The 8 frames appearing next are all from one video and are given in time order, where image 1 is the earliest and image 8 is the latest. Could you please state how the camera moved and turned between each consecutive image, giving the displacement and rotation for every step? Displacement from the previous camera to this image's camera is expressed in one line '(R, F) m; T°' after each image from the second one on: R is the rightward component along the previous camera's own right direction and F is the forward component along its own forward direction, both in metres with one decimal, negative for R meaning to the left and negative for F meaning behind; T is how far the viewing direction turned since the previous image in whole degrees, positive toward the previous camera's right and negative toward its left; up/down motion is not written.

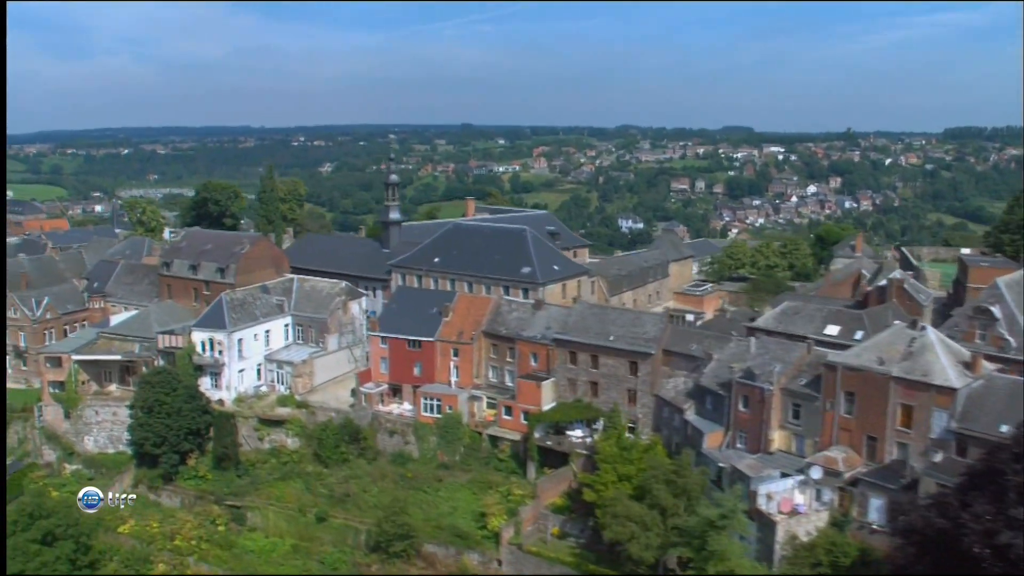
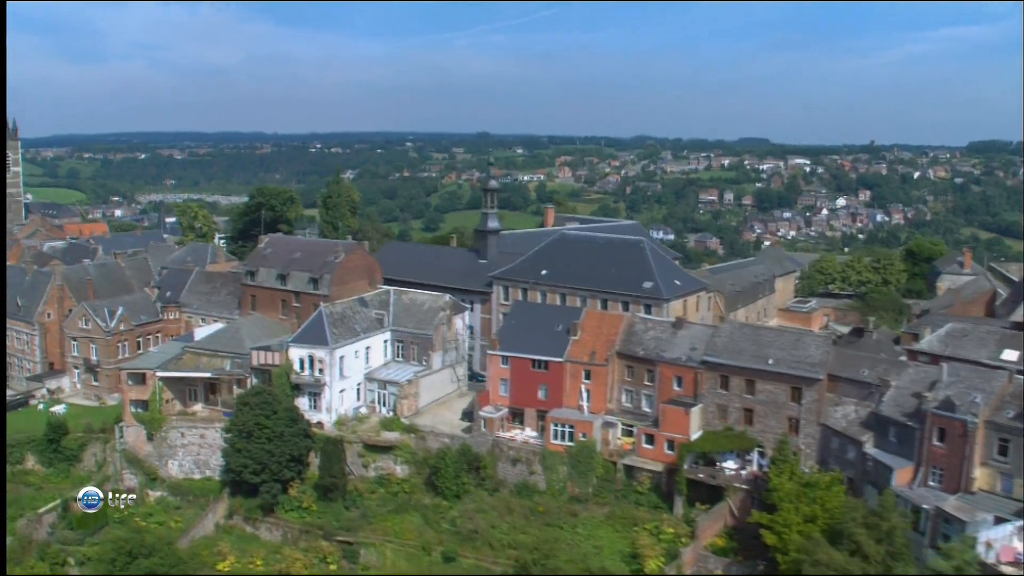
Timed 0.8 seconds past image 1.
(-5.8, +3.5) m; 0°
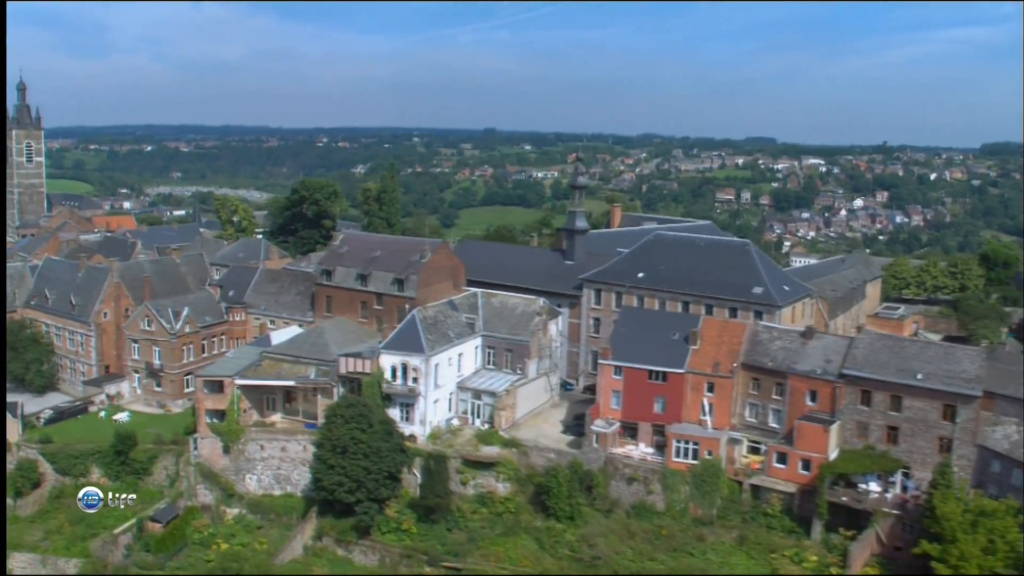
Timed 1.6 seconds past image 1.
(-4.8, +2.9) m; +1°
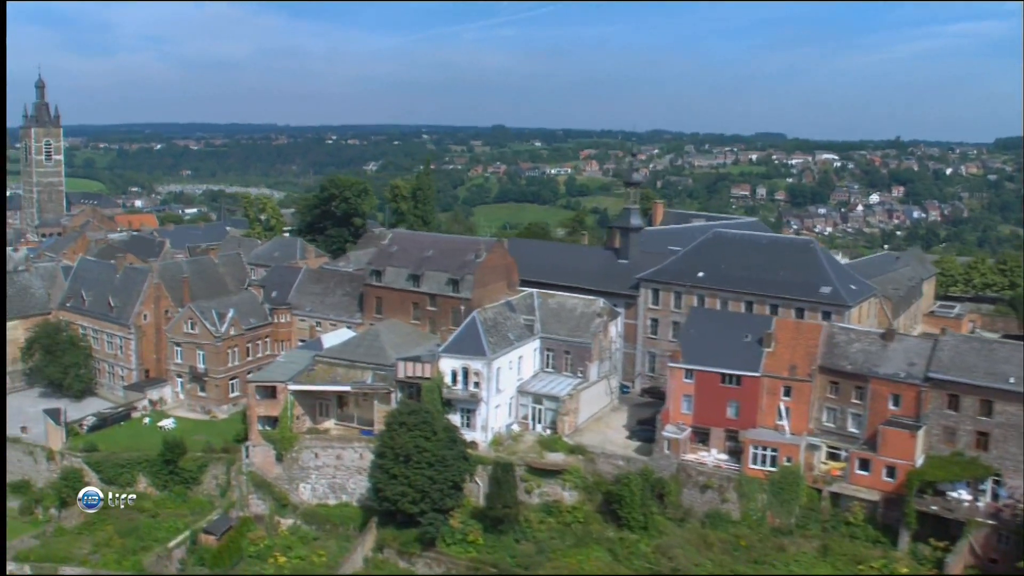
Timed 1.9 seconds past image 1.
(-2.4, +1.4) m; 0°
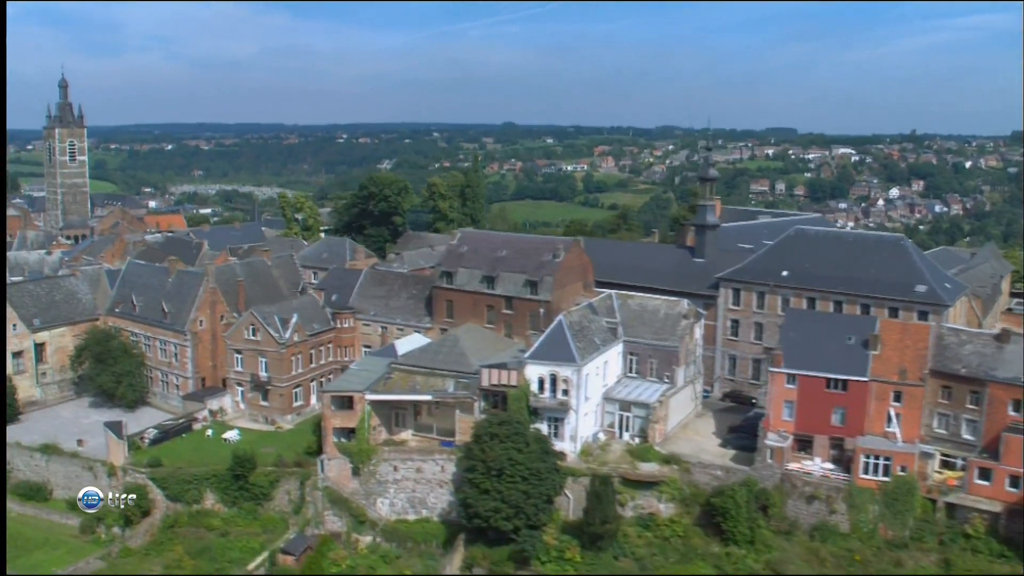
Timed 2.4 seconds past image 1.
(-3.2, +1.8) m; 0°
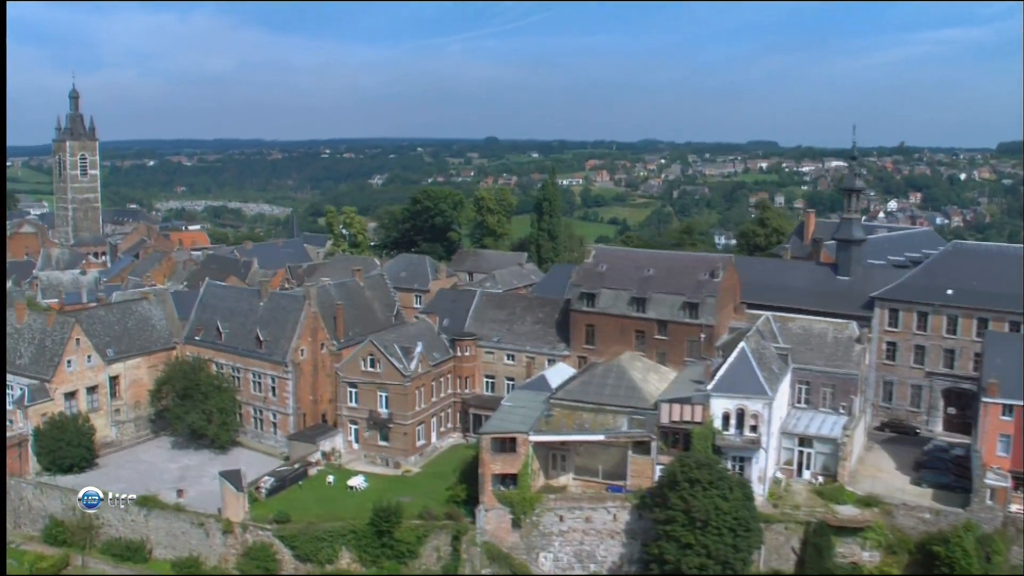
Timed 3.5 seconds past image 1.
(-7.0, +3.9) m; +3°
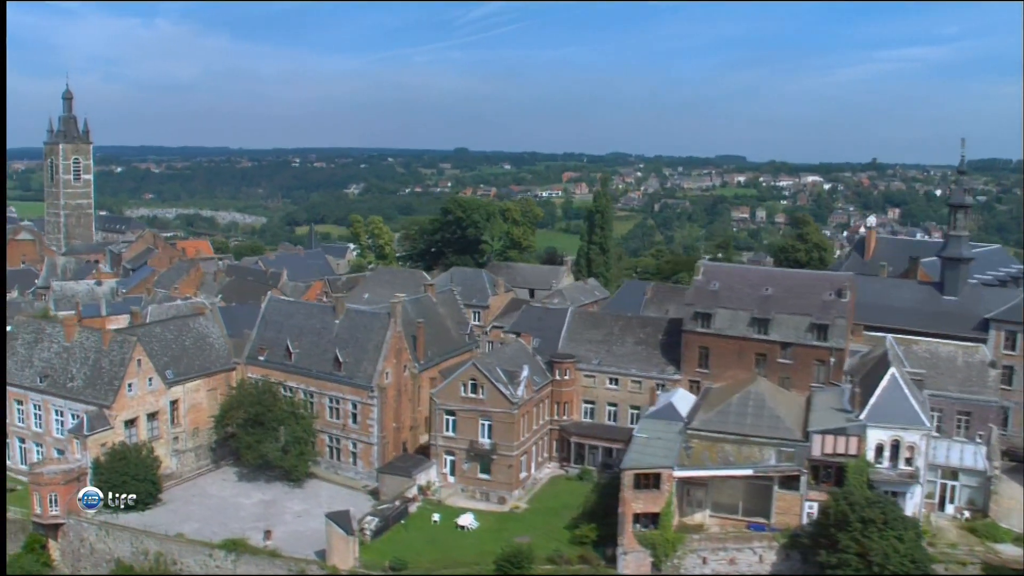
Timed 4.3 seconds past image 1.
(-5.5, +2.8) m; +3°
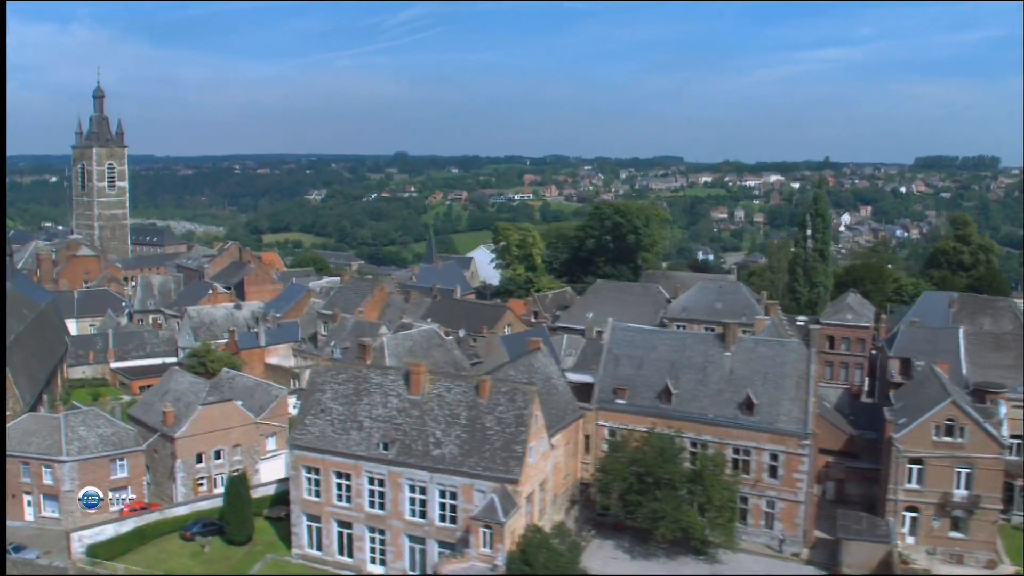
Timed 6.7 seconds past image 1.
(-16.0, +7.2) m; +8°
